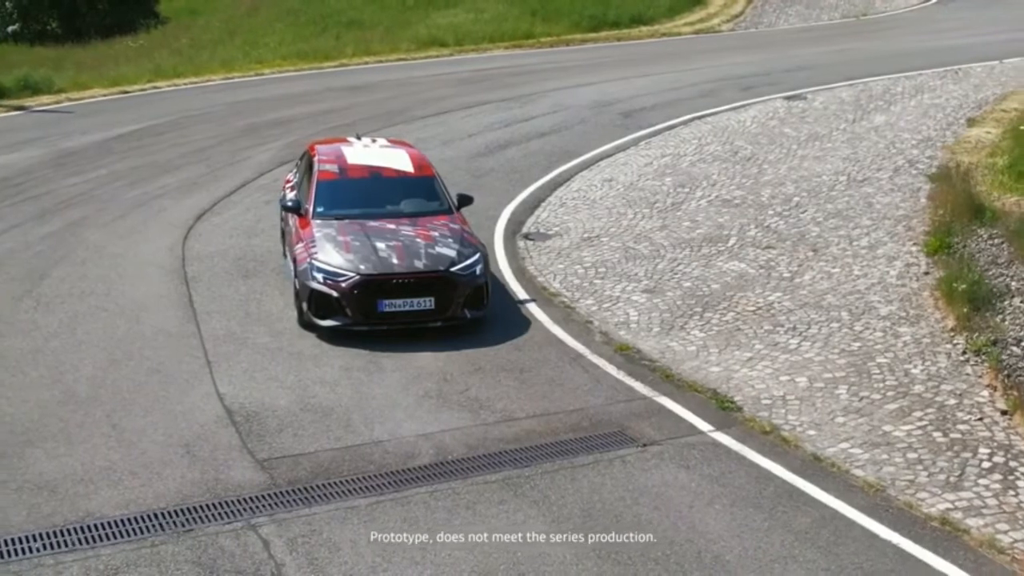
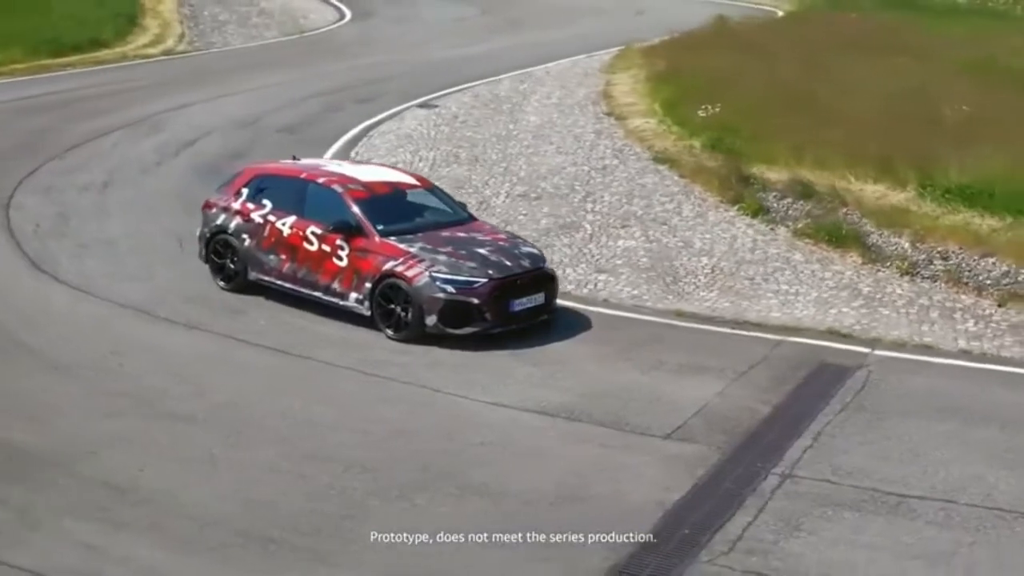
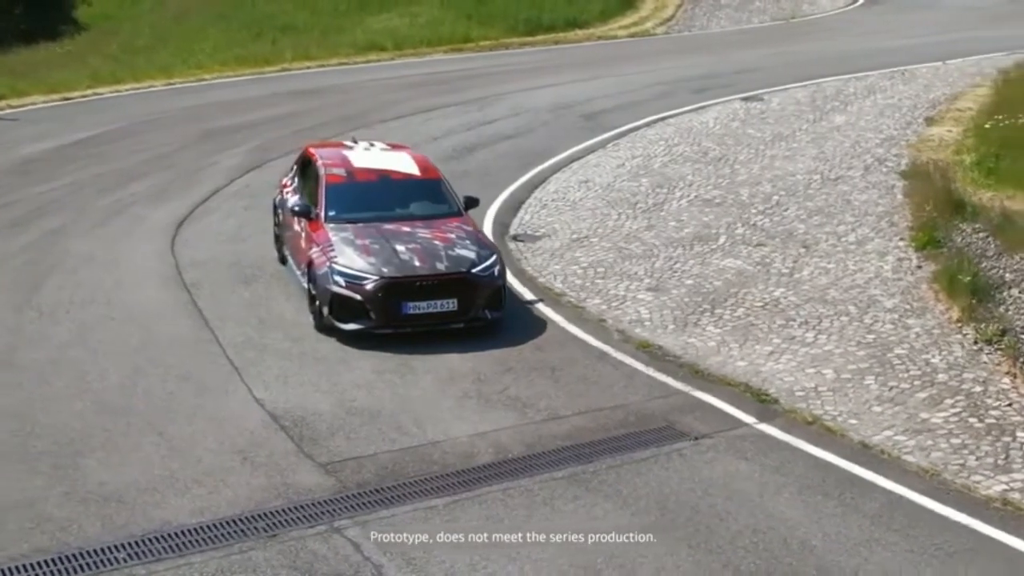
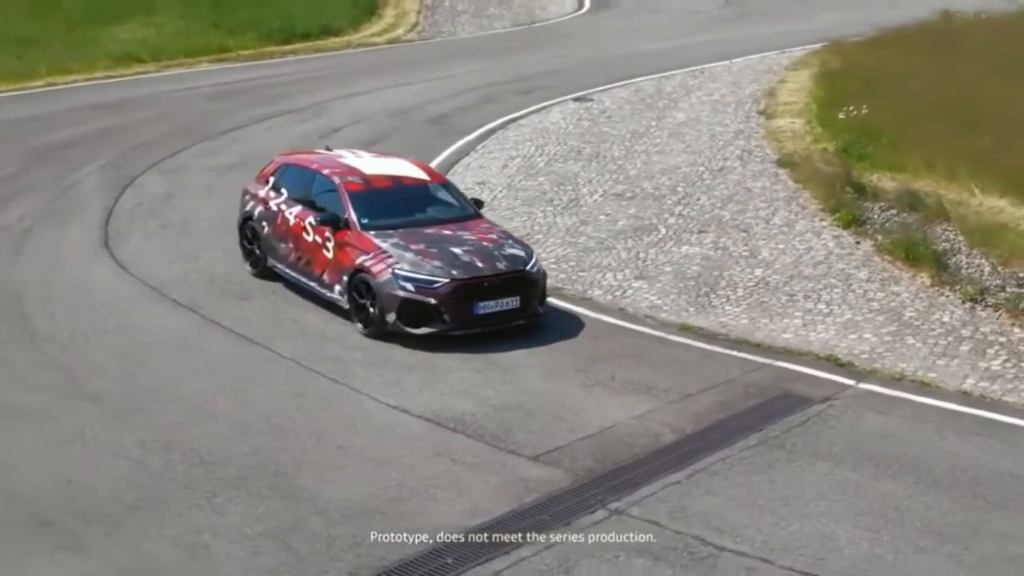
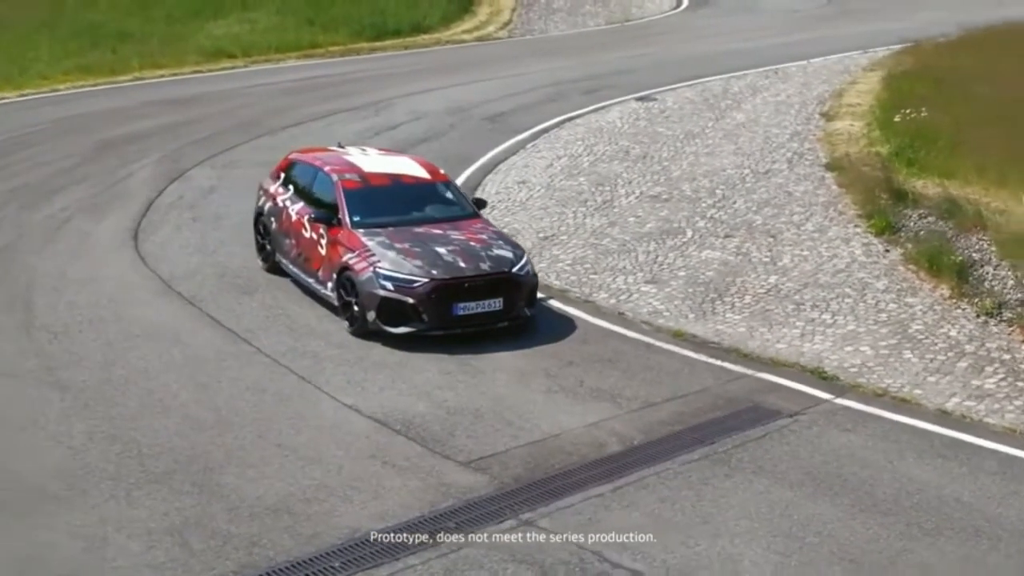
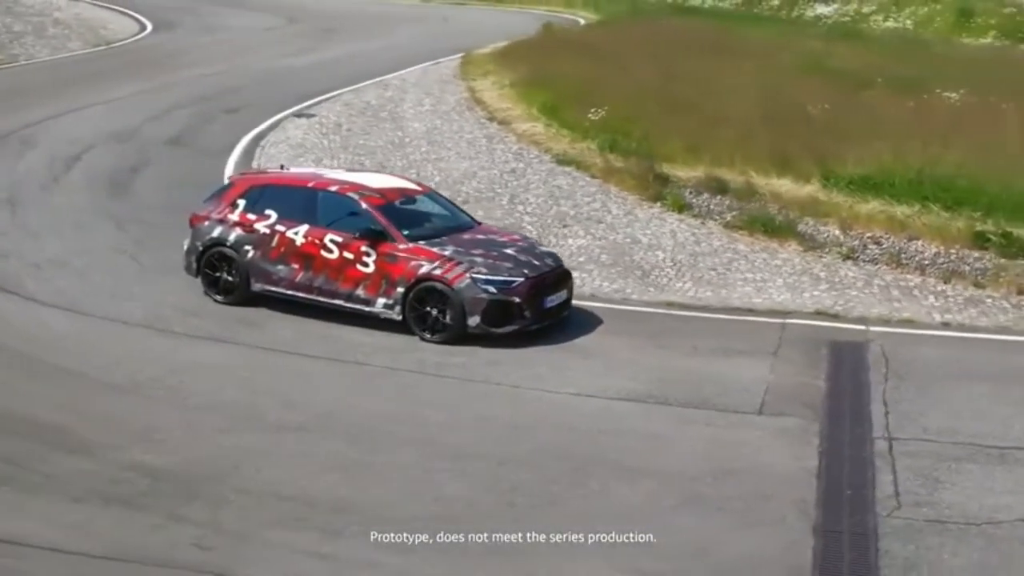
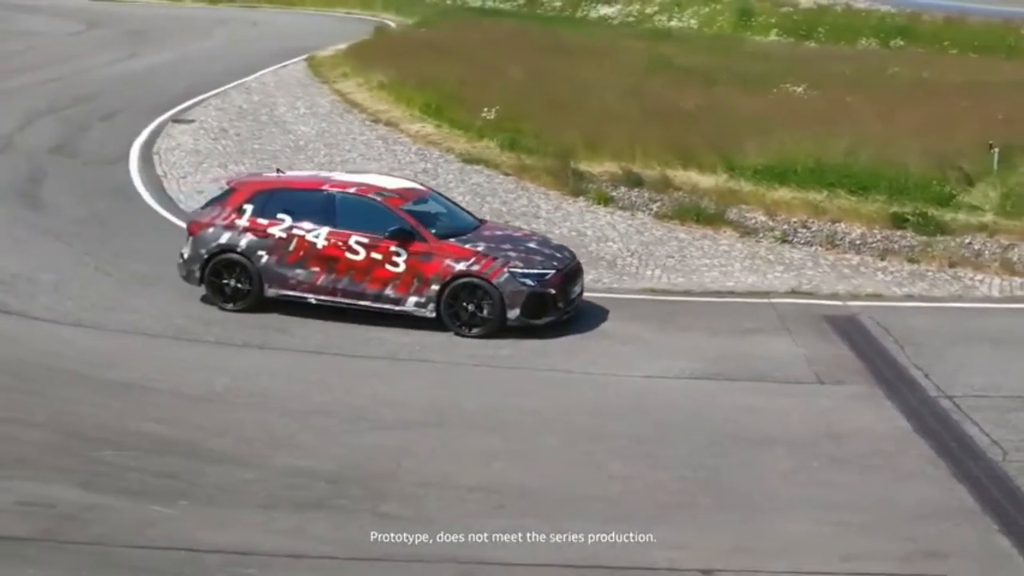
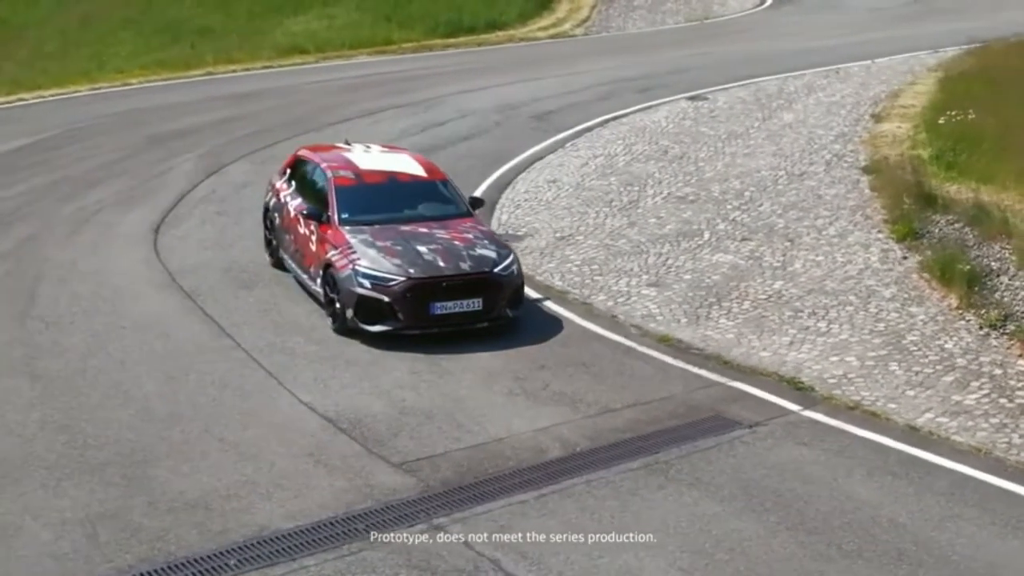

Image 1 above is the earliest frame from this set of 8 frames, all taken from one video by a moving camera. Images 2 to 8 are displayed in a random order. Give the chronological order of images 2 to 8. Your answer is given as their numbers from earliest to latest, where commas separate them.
3, 8, 5, 4, 2, 6, 7
